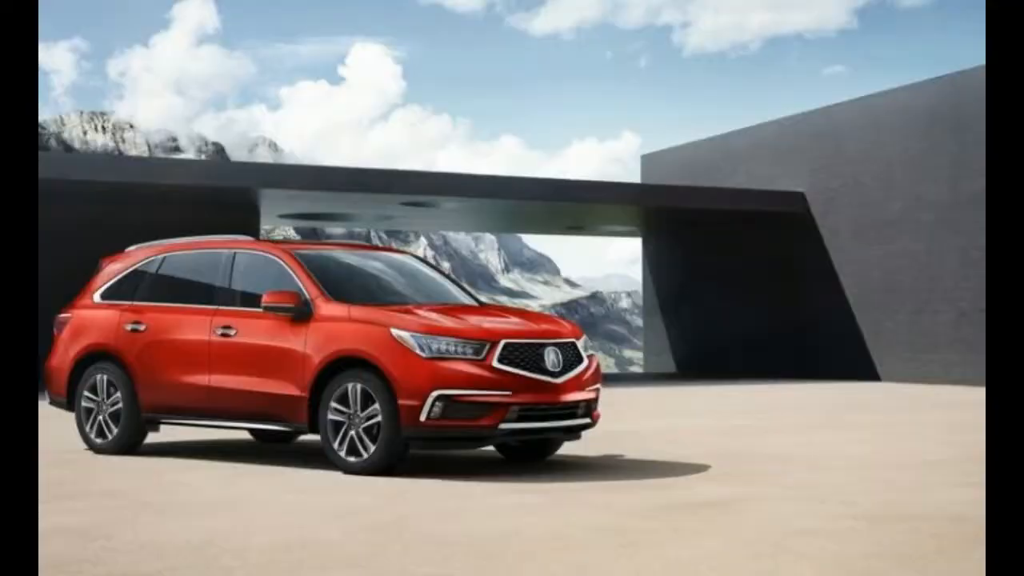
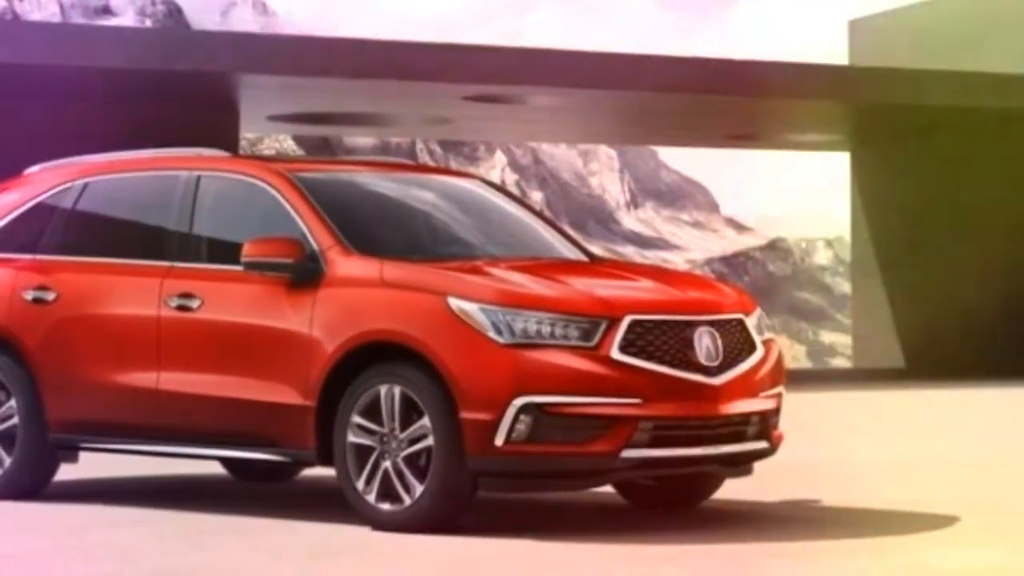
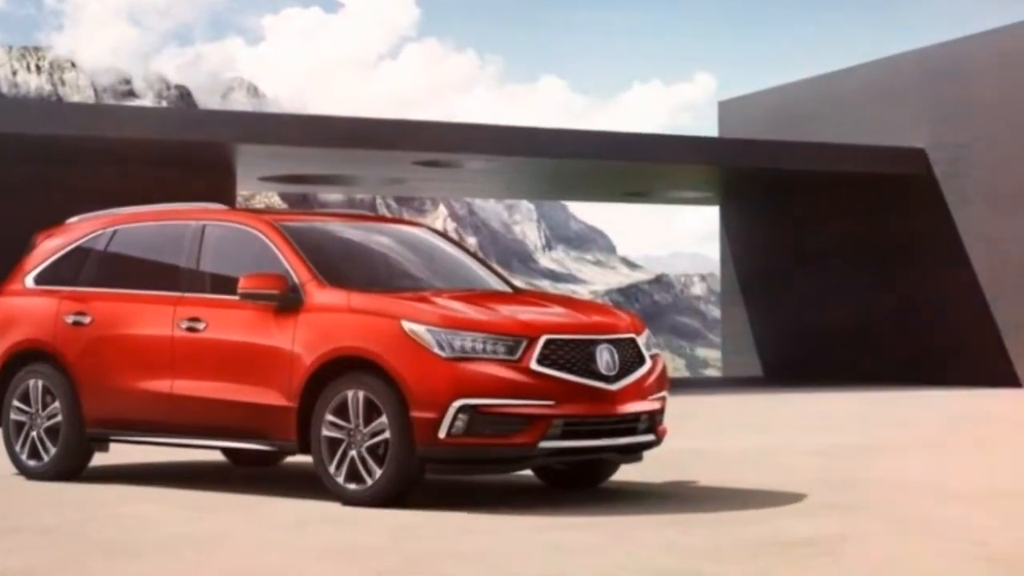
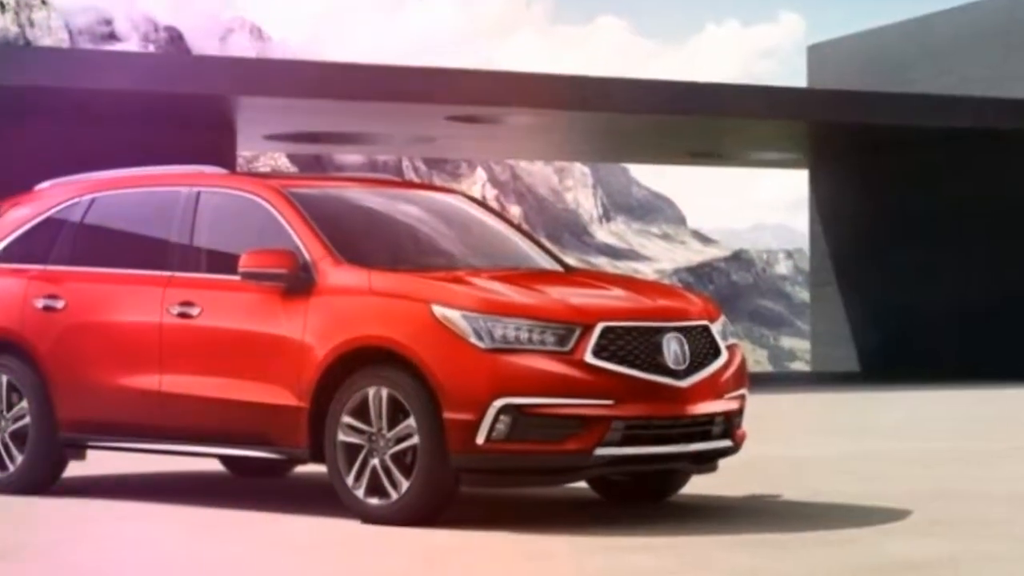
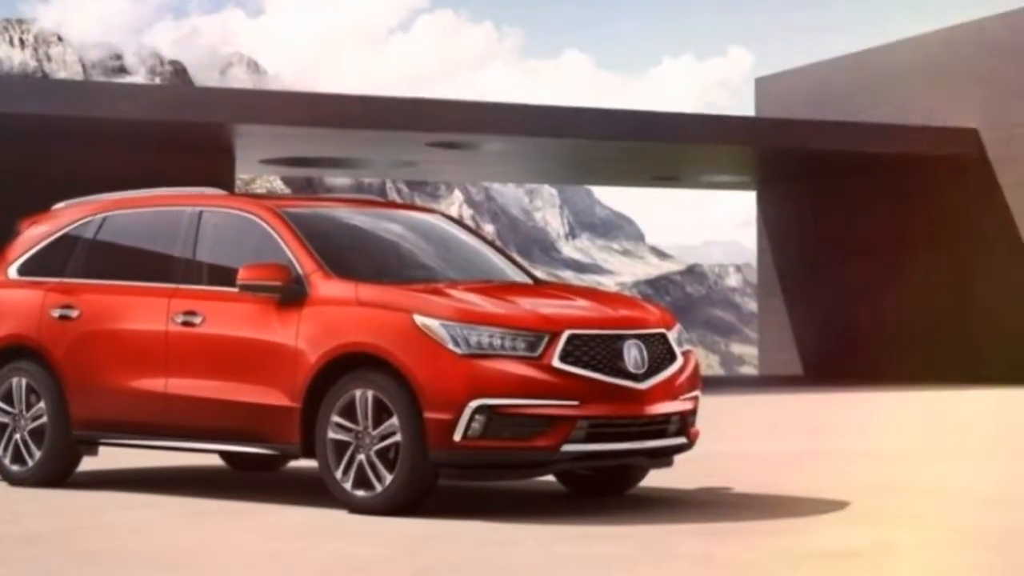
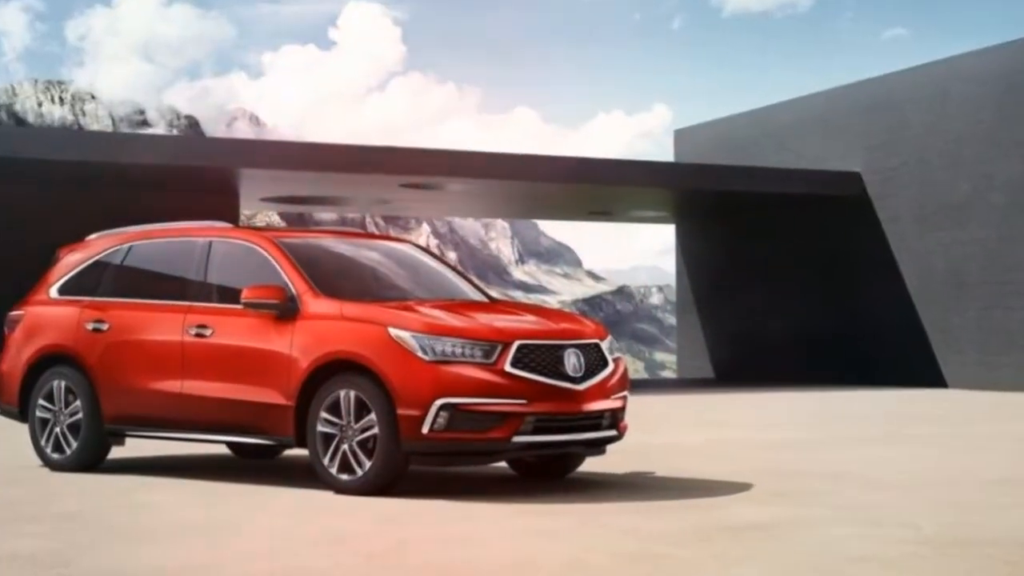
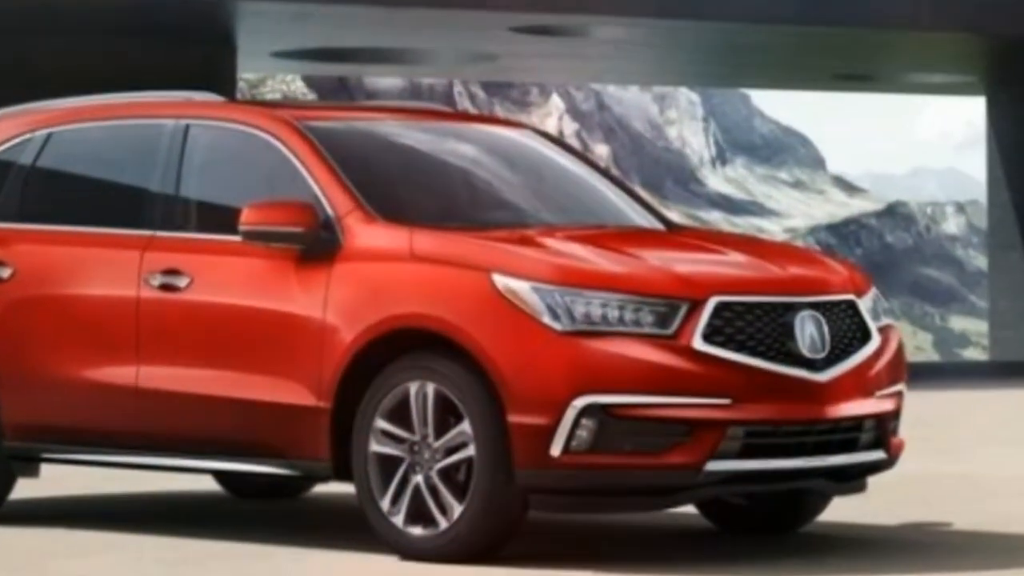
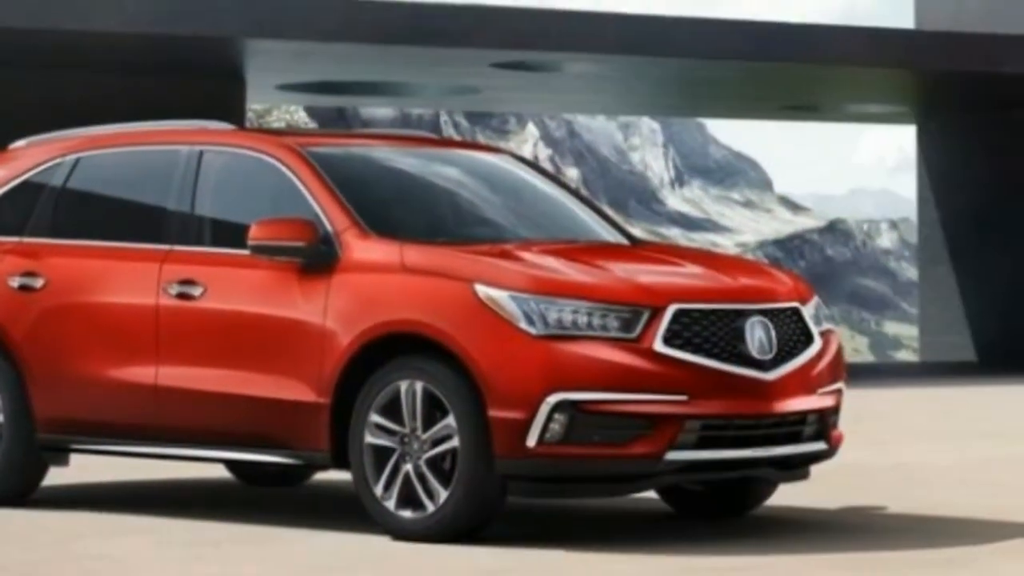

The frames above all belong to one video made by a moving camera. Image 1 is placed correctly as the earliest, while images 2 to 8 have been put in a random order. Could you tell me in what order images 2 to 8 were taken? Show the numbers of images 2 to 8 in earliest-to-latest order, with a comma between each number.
6, 3, 5, 4, 2, 8, 7
